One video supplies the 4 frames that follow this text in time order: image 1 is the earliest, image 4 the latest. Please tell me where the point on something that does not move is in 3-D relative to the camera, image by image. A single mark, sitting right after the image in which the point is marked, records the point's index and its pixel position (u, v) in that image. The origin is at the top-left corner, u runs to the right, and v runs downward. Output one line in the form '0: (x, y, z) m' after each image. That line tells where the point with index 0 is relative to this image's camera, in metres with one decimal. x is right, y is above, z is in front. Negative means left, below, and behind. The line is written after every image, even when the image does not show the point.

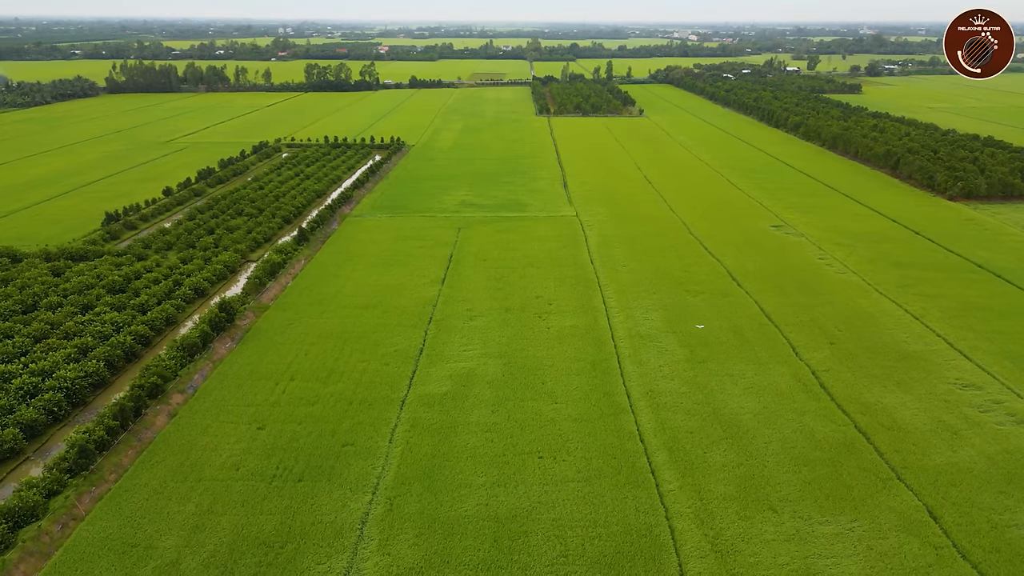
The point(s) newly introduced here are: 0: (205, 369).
0: (-9.4, -2.5, +16.3) m
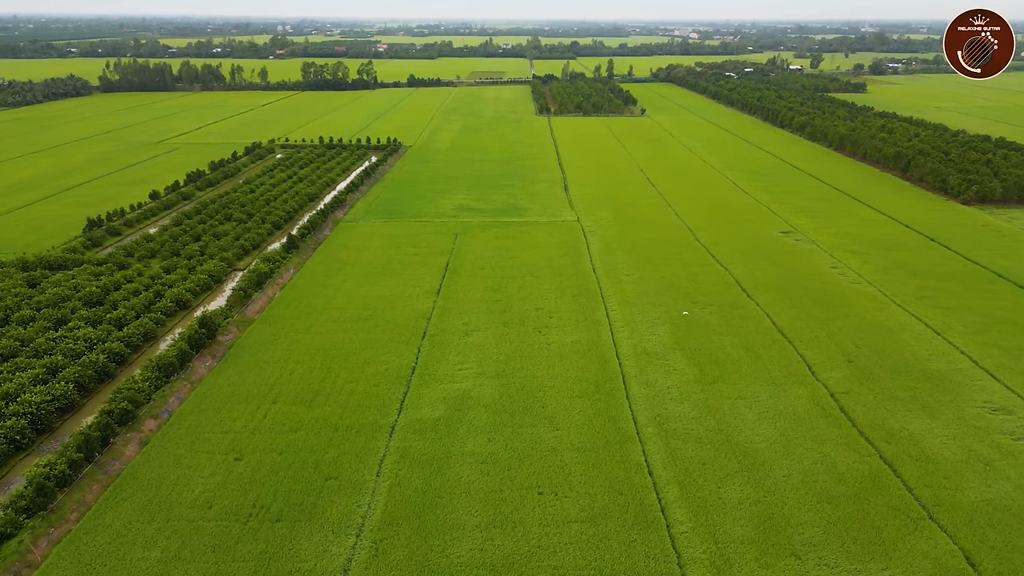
0: (-9.5, -3.0, +15.2) m
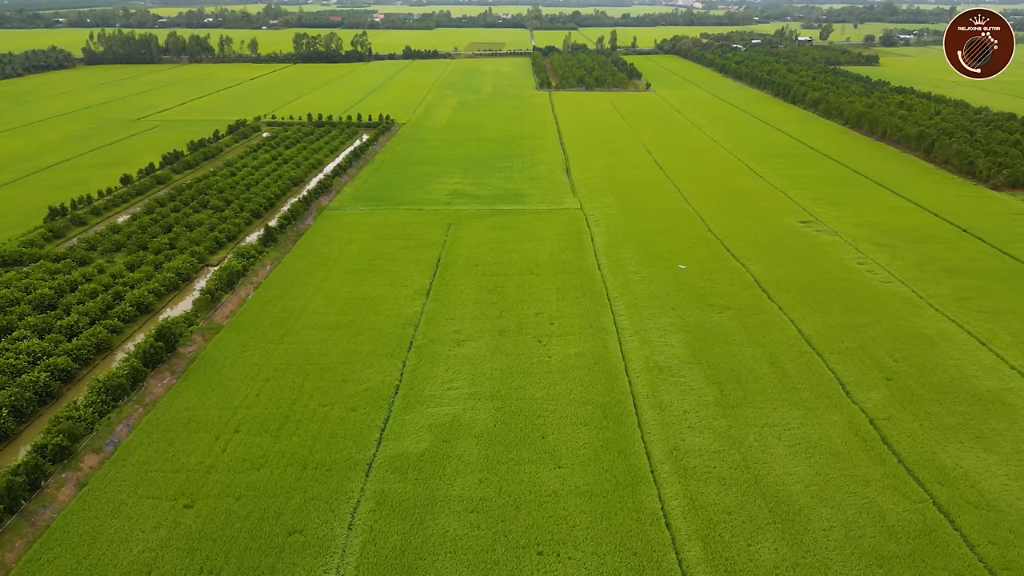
0: (-9.6, -3.2, +13.4) m
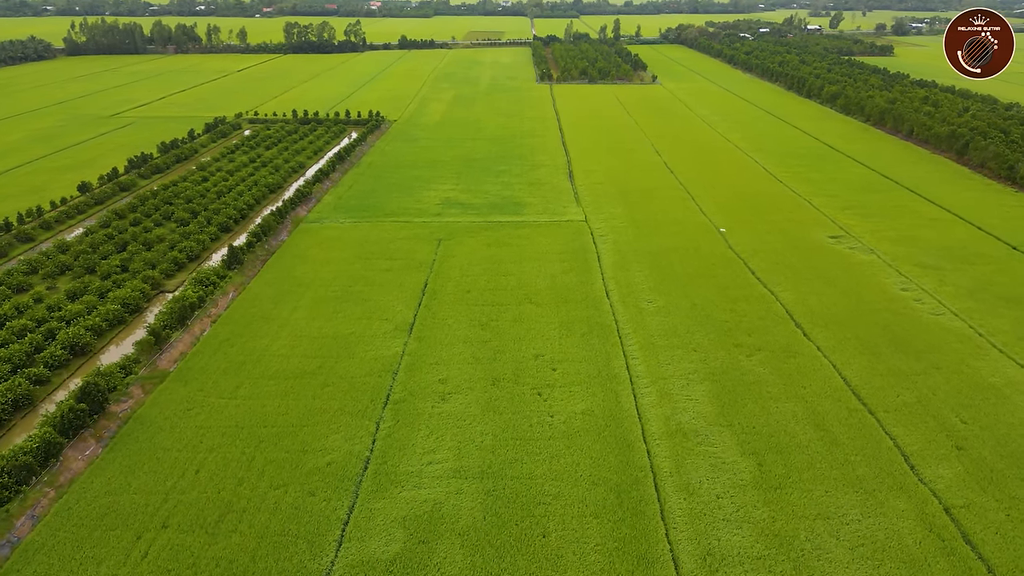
0: (-9.7, -4.4, +10.9) m
